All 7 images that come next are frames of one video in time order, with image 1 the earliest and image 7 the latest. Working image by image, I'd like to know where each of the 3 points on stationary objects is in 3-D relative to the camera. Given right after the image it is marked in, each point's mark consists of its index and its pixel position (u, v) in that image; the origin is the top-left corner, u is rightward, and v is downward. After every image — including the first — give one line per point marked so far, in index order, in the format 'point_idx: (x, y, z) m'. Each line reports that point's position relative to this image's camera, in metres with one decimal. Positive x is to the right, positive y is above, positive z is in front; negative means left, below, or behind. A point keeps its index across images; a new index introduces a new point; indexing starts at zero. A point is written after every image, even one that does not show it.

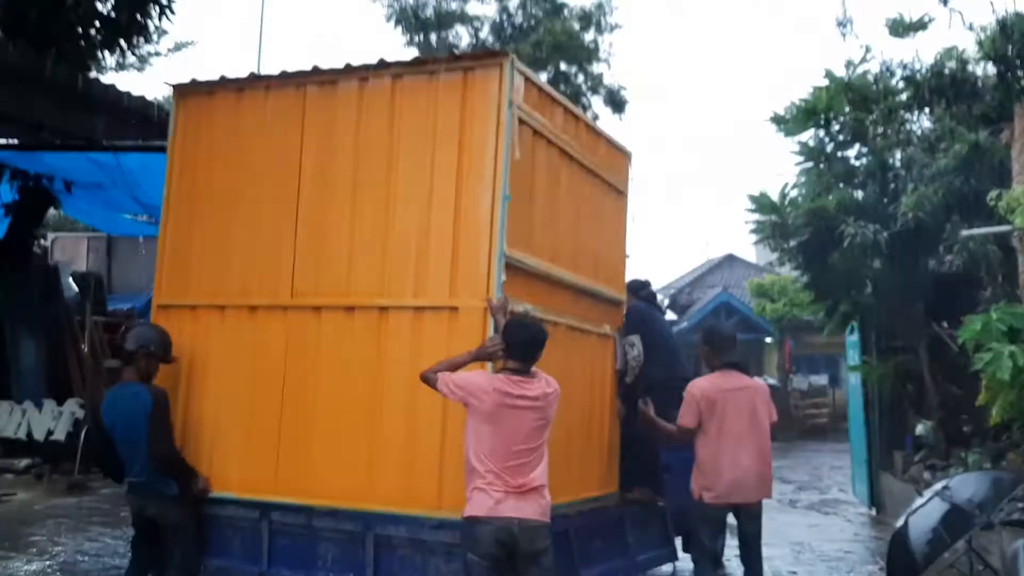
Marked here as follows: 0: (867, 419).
0: (+4.5, -1.6, +12.1) m
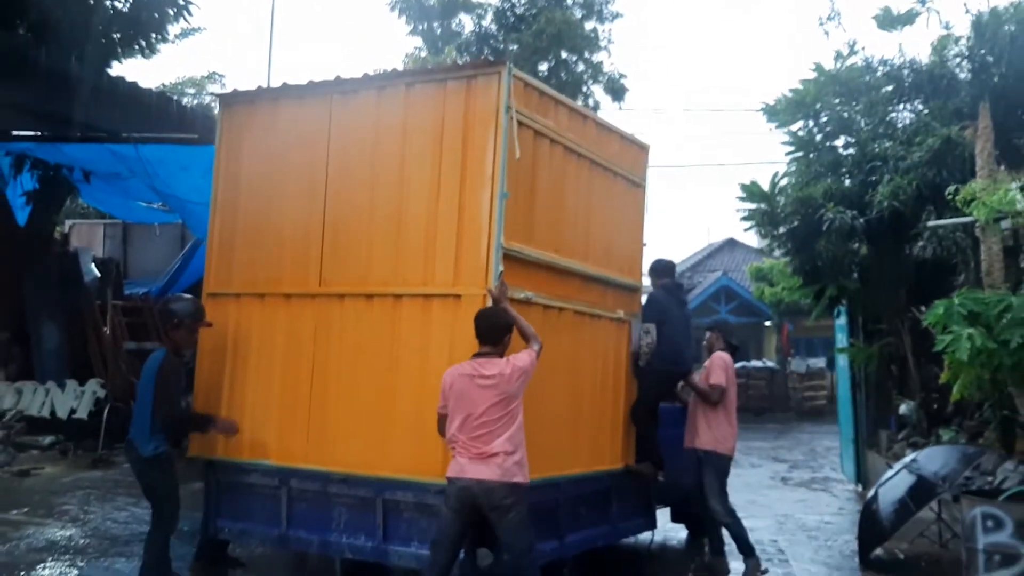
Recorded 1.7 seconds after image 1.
0: (+4.5, -1.4, +12.6) m
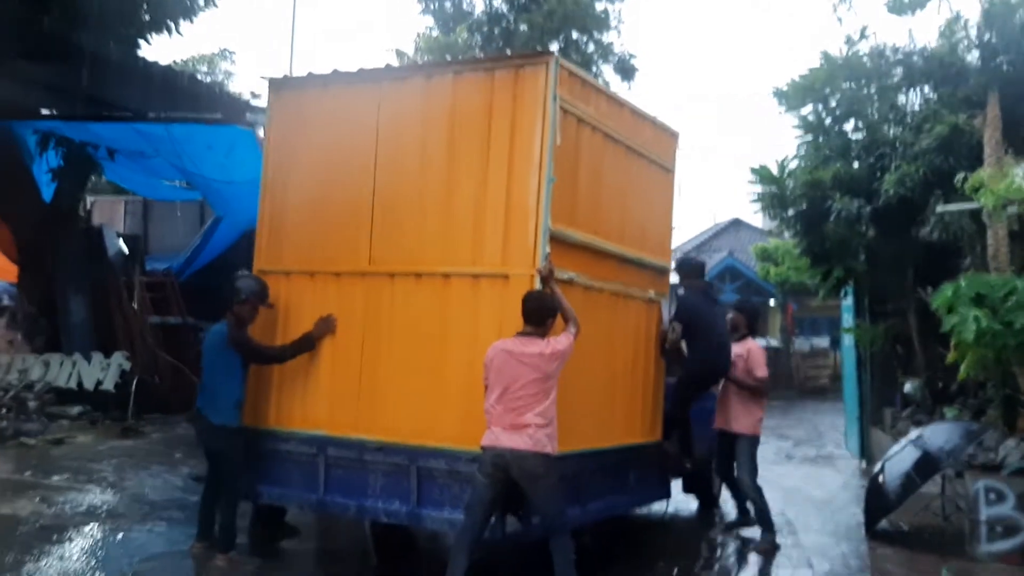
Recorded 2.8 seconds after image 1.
0: (+4.6, -1.2, +12.9) m
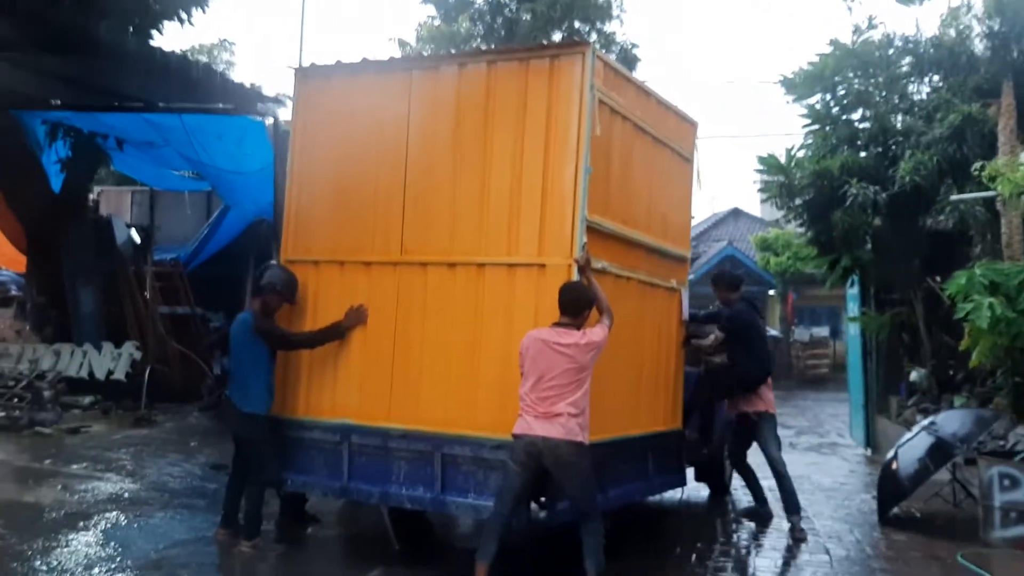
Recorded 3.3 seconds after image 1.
0: (+4.7, -1.0, +13.0) m
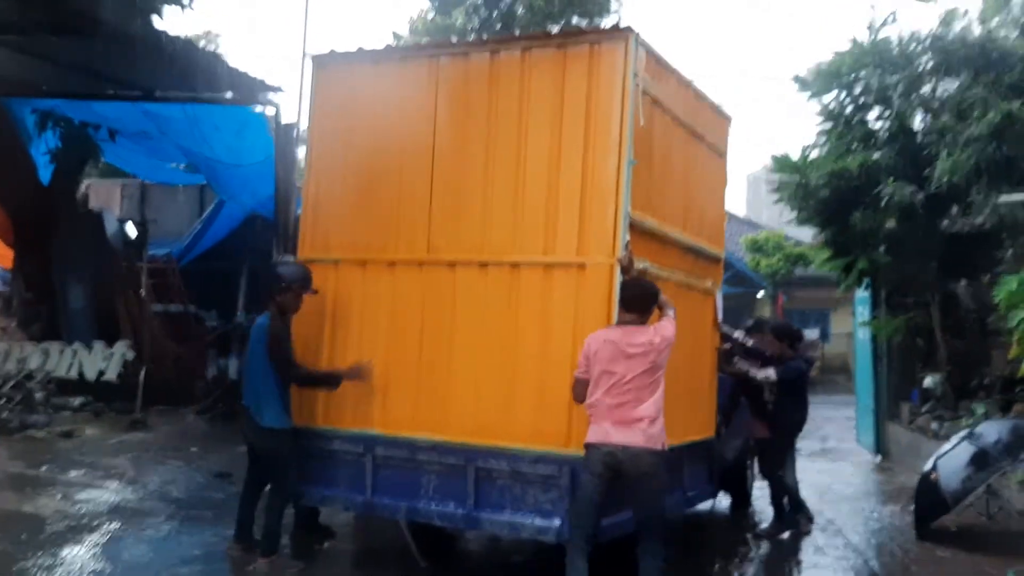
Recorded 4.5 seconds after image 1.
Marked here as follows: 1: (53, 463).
0: (+4.8, -1.1, +12.7) m
1: (-3.6, -1.4, +7.6) m
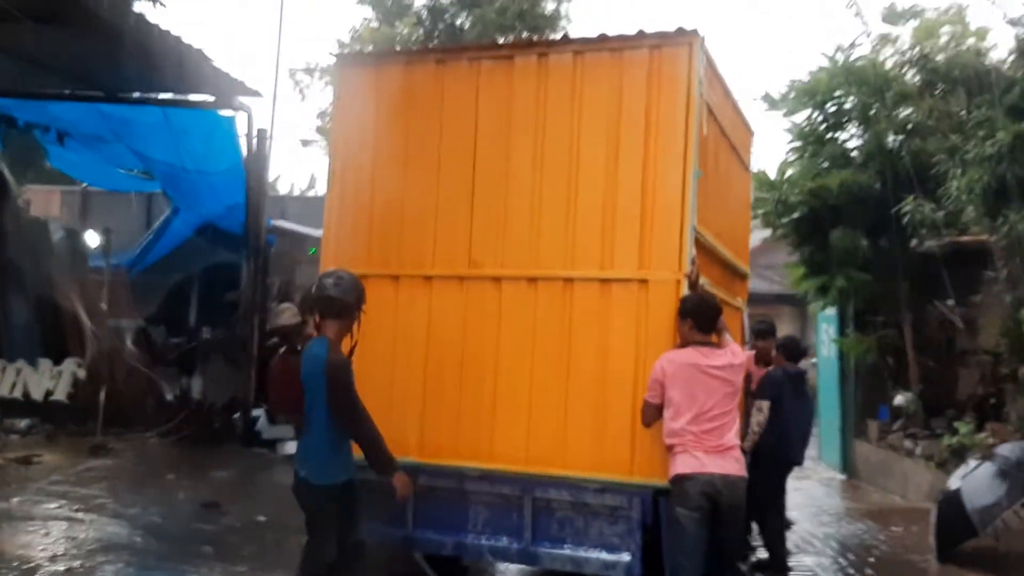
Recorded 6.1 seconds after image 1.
0: (+4.4, -1.3, +12.8) m
1: (-3.5, -1.5, +6.9) m
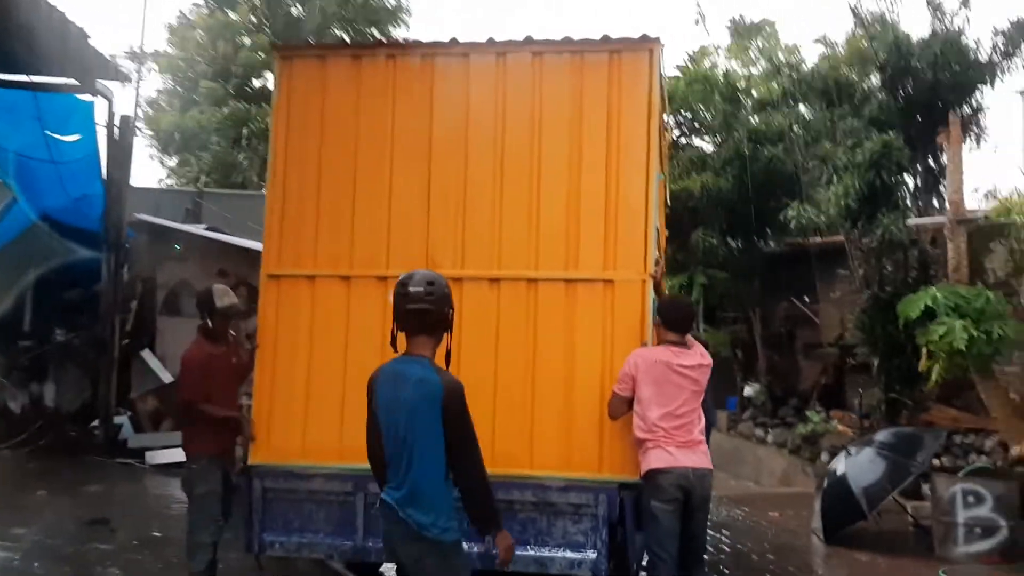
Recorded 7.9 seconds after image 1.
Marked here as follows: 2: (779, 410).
0: (+2.5, -1.3, +13.4) m
1: (-4.0, -1.5, +6.1) m
2: (+3.4, -1.5, +12.2) m
